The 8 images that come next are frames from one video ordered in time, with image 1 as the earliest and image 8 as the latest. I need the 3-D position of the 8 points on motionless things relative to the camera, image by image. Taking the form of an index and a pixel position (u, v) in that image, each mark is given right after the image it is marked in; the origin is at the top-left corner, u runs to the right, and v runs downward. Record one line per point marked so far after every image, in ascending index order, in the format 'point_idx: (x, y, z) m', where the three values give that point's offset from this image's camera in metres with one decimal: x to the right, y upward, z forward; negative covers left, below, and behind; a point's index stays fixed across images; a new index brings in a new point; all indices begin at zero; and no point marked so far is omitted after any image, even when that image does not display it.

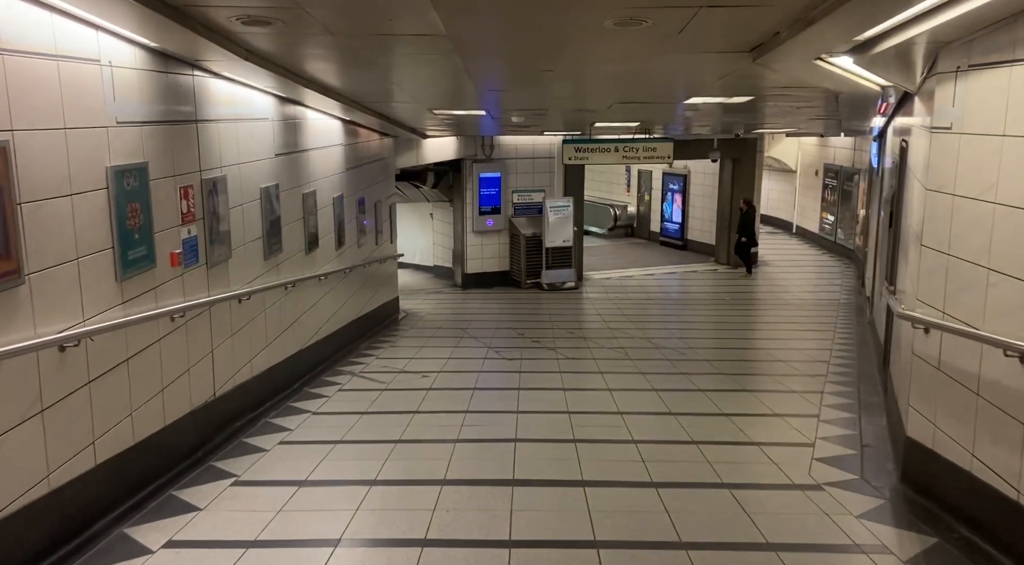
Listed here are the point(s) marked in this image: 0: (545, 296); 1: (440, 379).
0: (+0.6, -0.2, +13.8) m
1: (-0.7, -0.9, +6.9) m
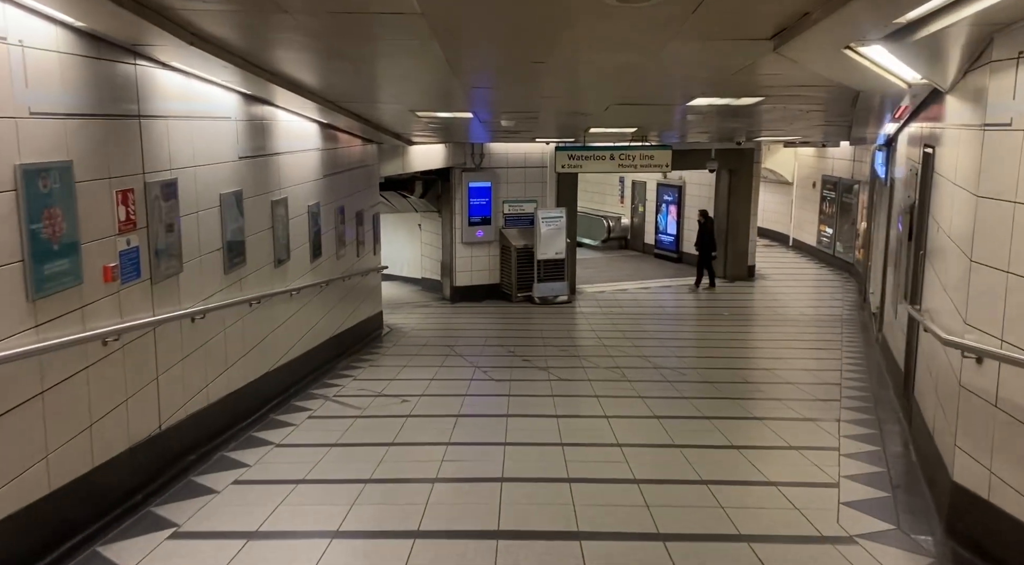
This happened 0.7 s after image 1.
0: (+0.4, -0.5, +13.3) m
1: (-0.7, -1.0, +6.3) m
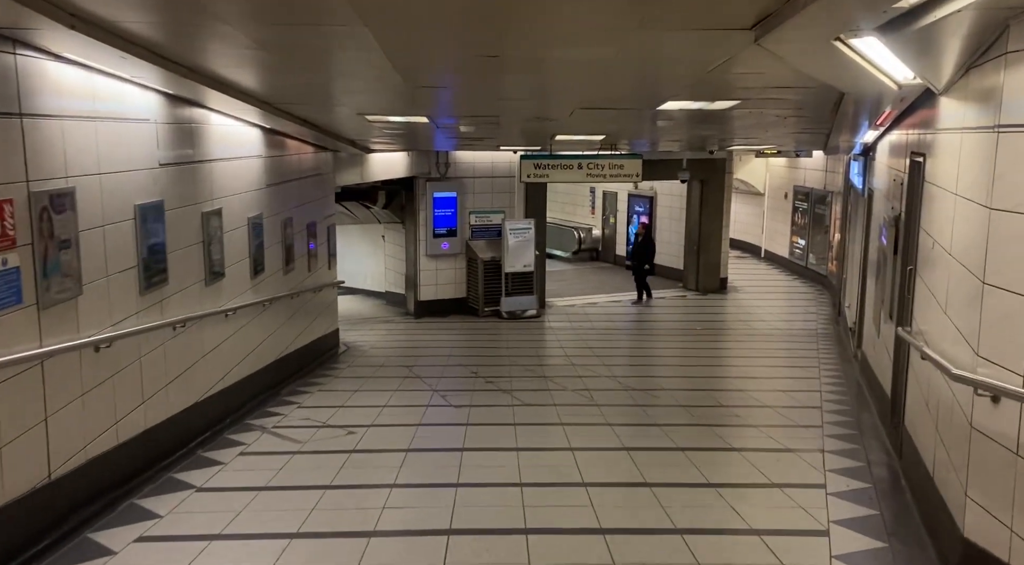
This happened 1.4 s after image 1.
0: (-0.1, -0.7, +12.8) m
1: (-1.1, -1.2, +5.8) m
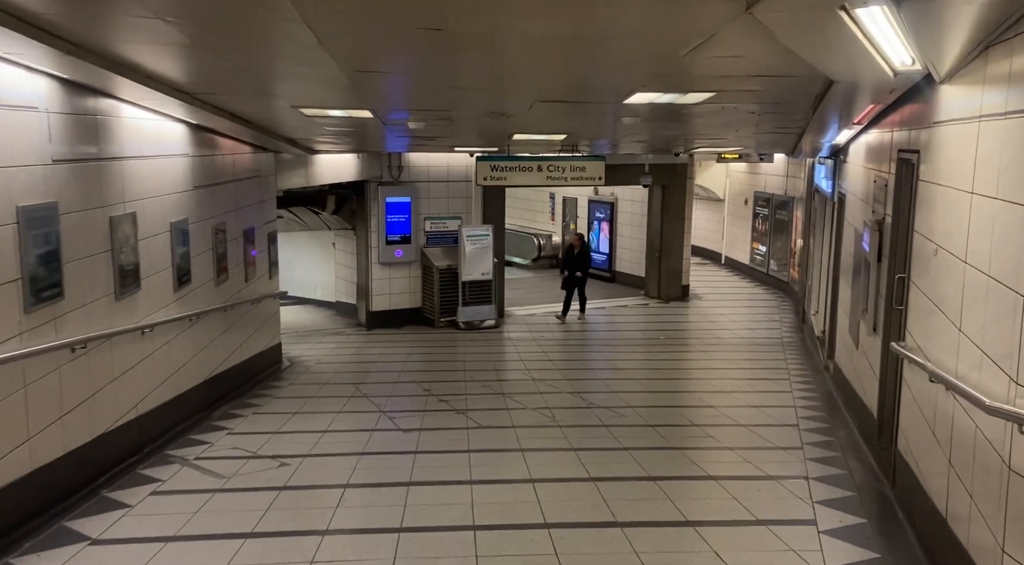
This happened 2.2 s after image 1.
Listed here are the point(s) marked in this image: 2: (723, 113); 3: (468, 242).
0: (-0.8, -0.8, +12.2) m
1: (-1.4, -1.2, +5.1) m
2: (+1.7, +1.3, +6.1) m
3: (-0.7, +0.7, +12.6) m
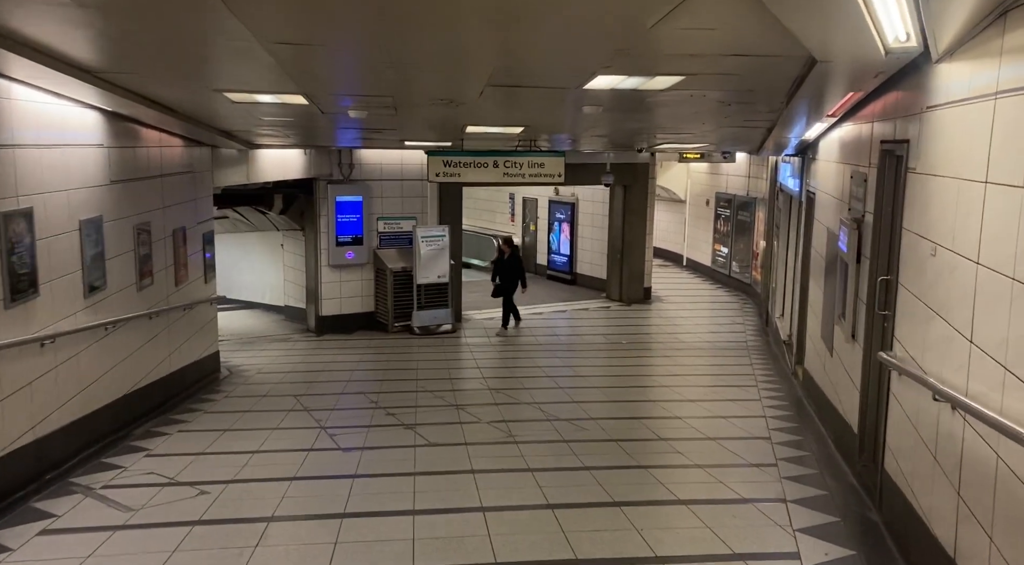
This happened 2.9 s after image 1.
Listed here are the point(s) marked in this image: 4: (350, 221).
0: (-1.4, -0.9, +11.6) m
1: (-1.7, -1.3, +4.5) m
2: (+1.3, +1.3, +5.6) m
3: (-1.4, +0.6, +12.0) m
4: (-2.5, +1.0, +12.2) m
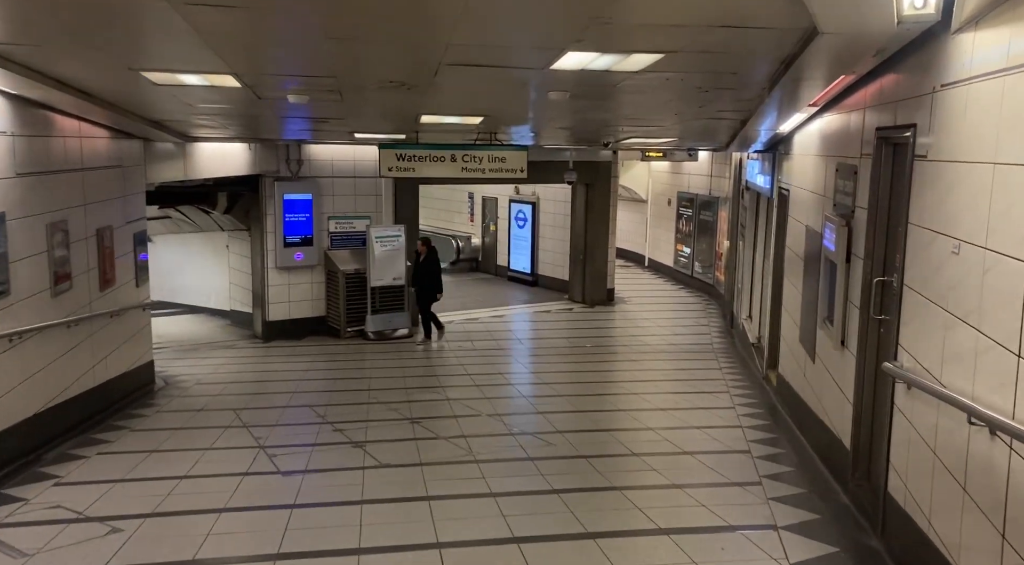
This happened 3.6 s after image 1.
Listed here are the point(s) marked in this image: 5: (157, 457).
0: (-2.0, -0.9, +11.0) m
1: (-1.9, -1.3, +3.9) m
2: (+1.0, +1.3, +5.2) m
3: (-2.0, +0.6, +11.4) m
4: (-3.2, +0.9, +11.5) m
5: (-2.5, -1.2, +5.5) m
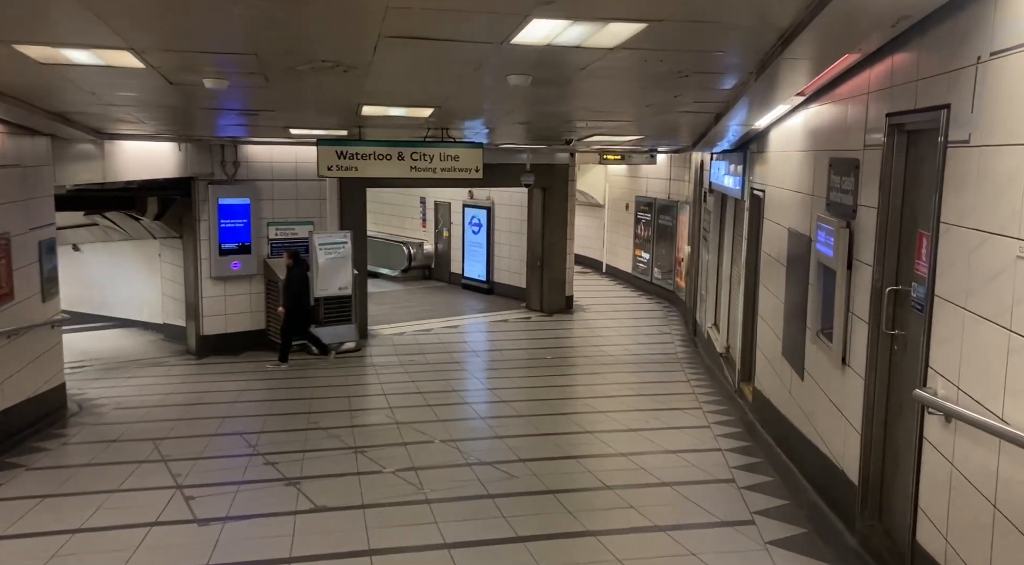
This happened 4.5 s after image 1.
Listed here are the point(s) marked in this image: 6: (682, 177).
0: (-2.6, -1.1, +10.2) m
1: (-2.0, -1.4, +3.1) m
2: (+0.7, +1.2, +4.6) m
3: (-2.6, +0.4, +10.6) m
4: (-3.8, +0.8, +10.7) m
5: (-2.8, -1.3, +4.7) m
6: (+3.2, +2.0, +14.7) m
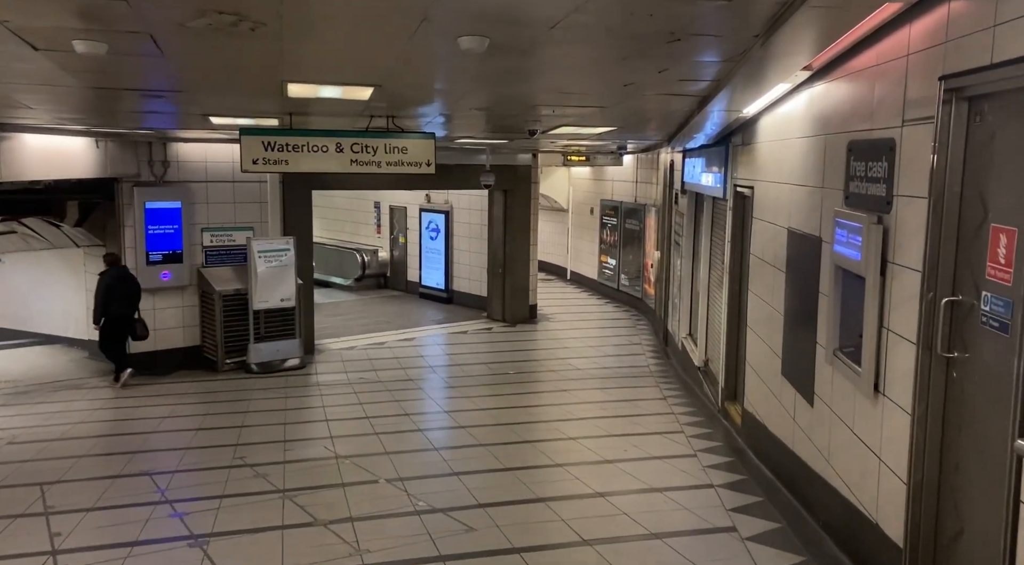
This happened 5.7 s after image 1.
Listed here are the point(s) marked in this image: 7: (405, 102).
0: (-3.1, -1.2, +9.2) m
1: (-2.2, -1.4, +2.2) m
2: (+0.5, +1.2, +3.8) m
3: (-3.1, +0.3, +9.7) m
4: (-4.3, +0.6, +9.6) m
5: (-3.0, -1.4, +3.7) m
6: (+2.5, +1.9, +14.0) m
7: (-0.8, +1.3, +5.5) m
